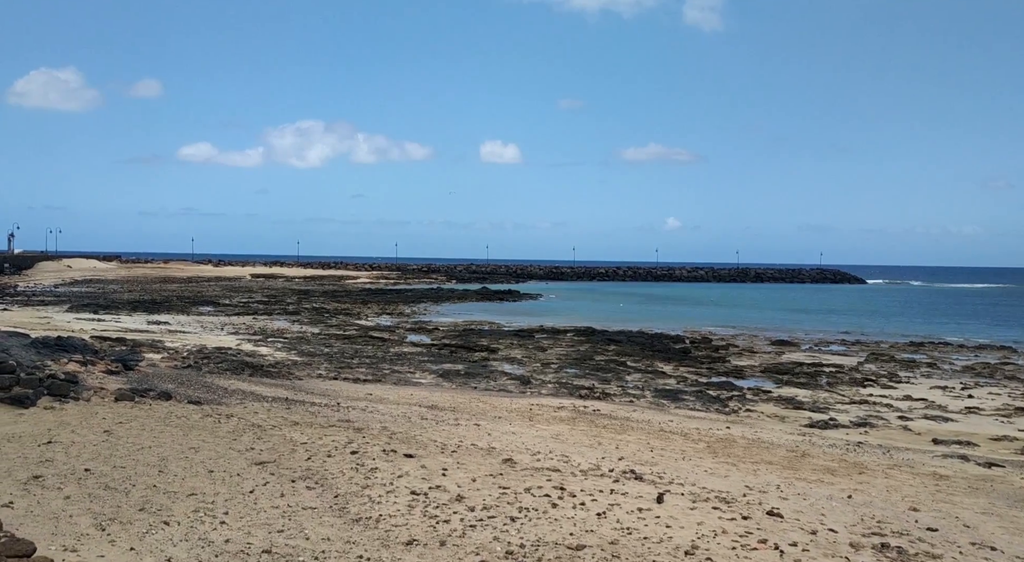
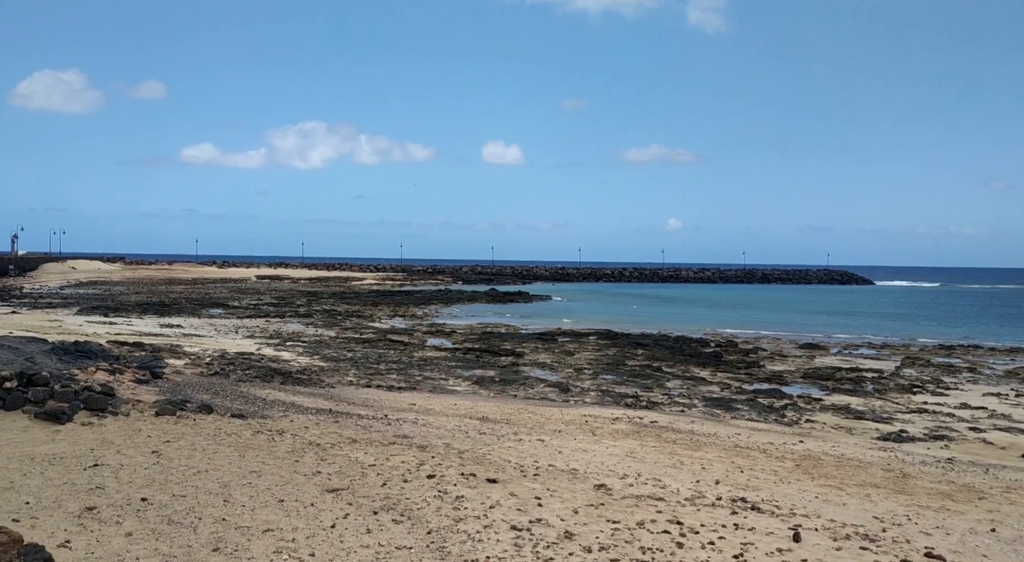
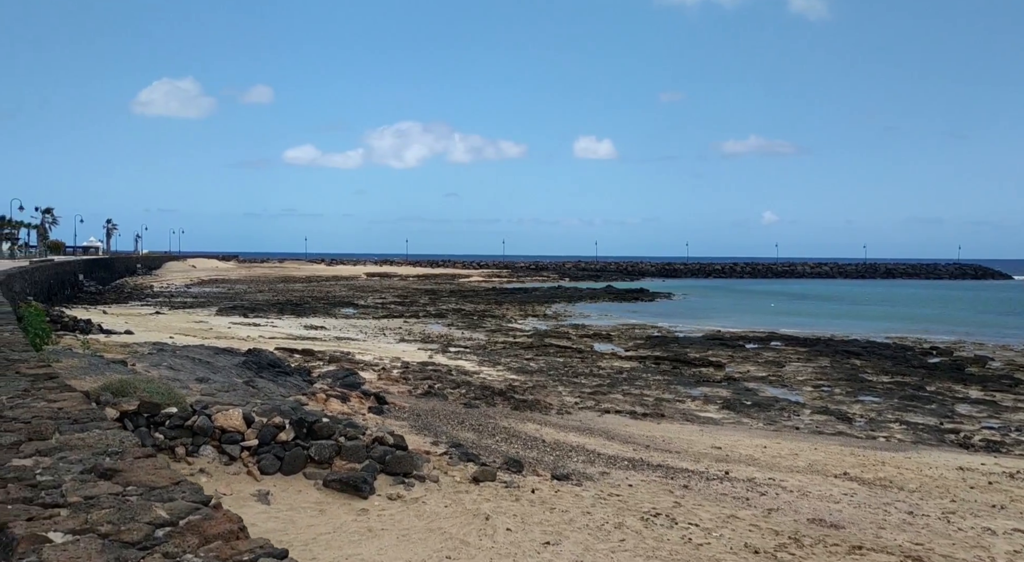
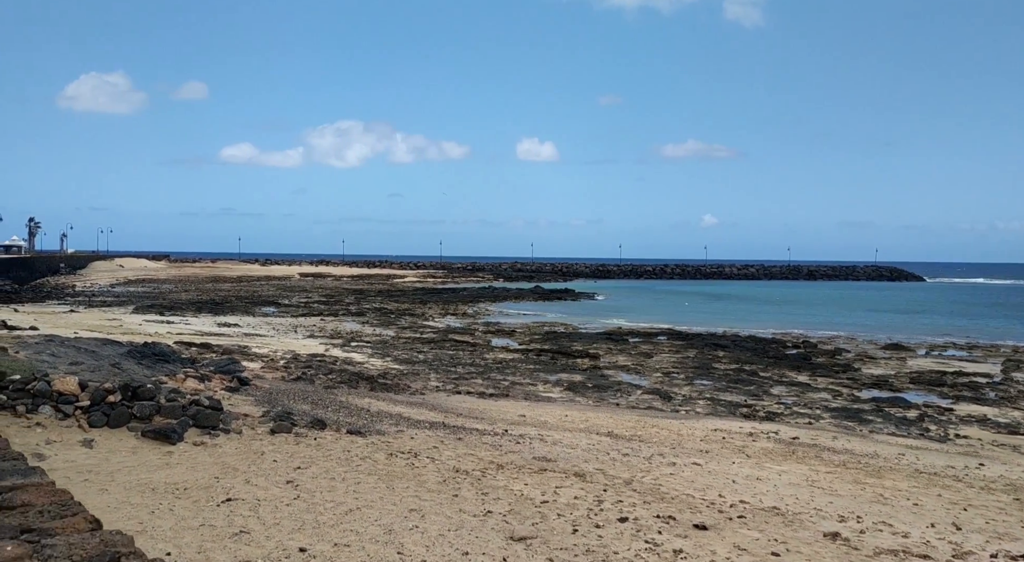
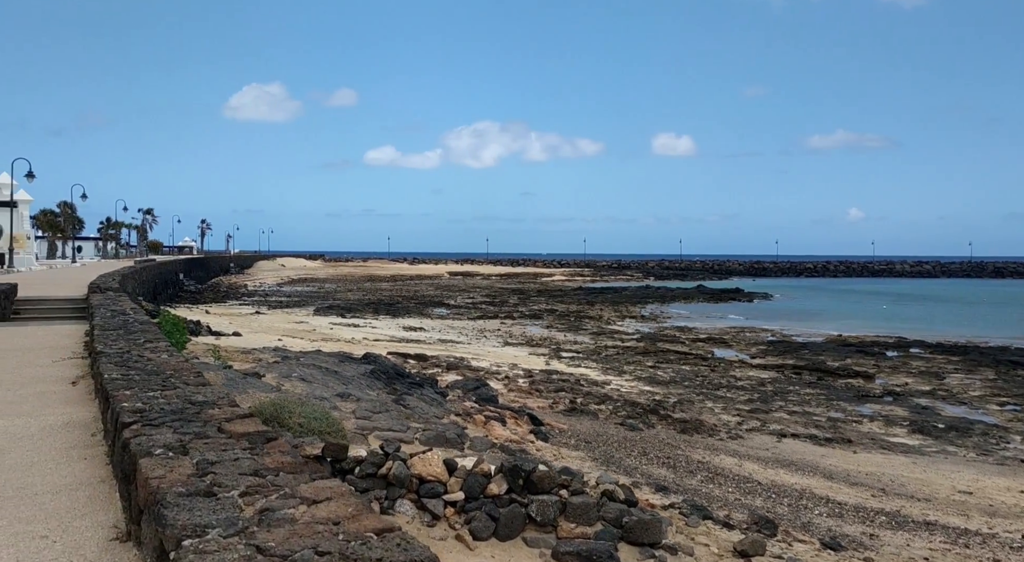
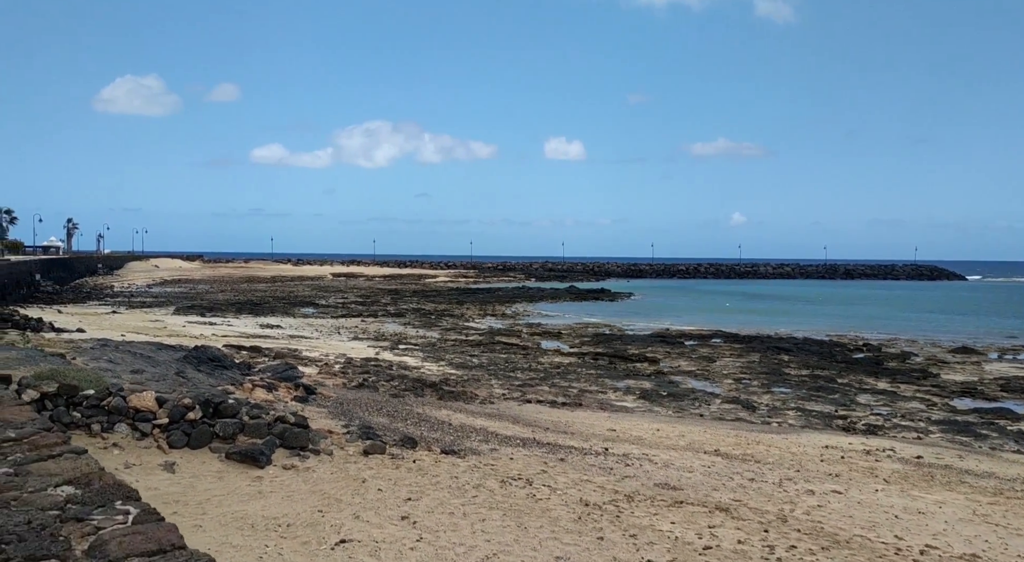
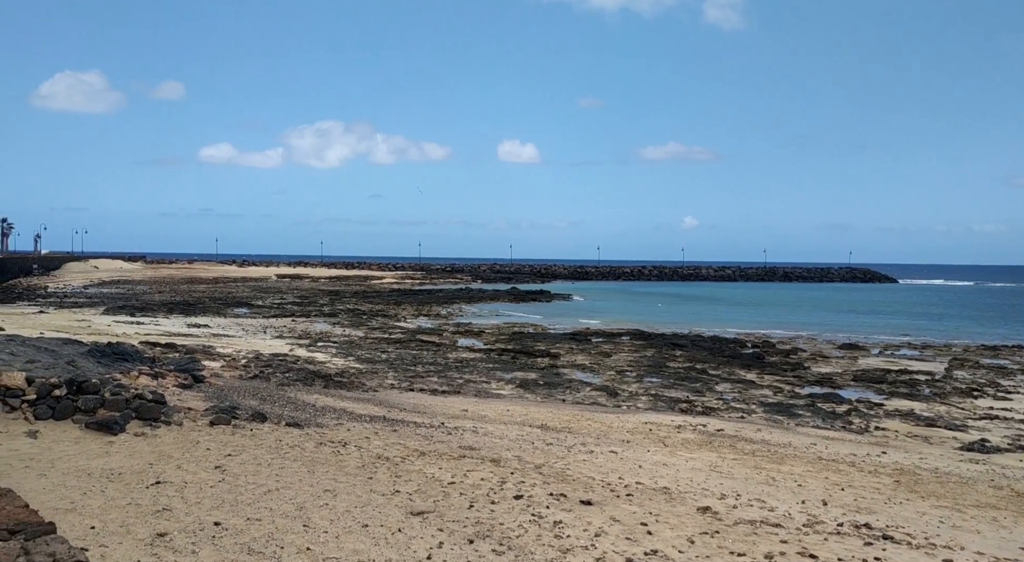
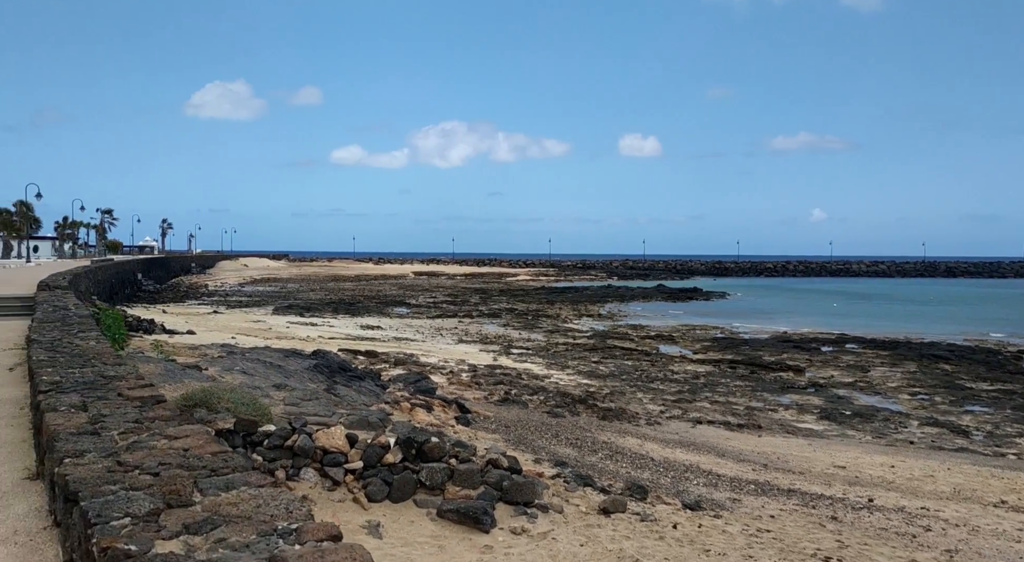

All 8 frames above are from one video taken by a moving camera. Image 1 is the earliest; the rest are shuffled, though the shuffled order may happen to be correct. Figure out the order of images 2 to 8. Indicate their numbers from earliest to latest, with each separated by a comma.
2, 7, 4, 6, 3, 8, 5
